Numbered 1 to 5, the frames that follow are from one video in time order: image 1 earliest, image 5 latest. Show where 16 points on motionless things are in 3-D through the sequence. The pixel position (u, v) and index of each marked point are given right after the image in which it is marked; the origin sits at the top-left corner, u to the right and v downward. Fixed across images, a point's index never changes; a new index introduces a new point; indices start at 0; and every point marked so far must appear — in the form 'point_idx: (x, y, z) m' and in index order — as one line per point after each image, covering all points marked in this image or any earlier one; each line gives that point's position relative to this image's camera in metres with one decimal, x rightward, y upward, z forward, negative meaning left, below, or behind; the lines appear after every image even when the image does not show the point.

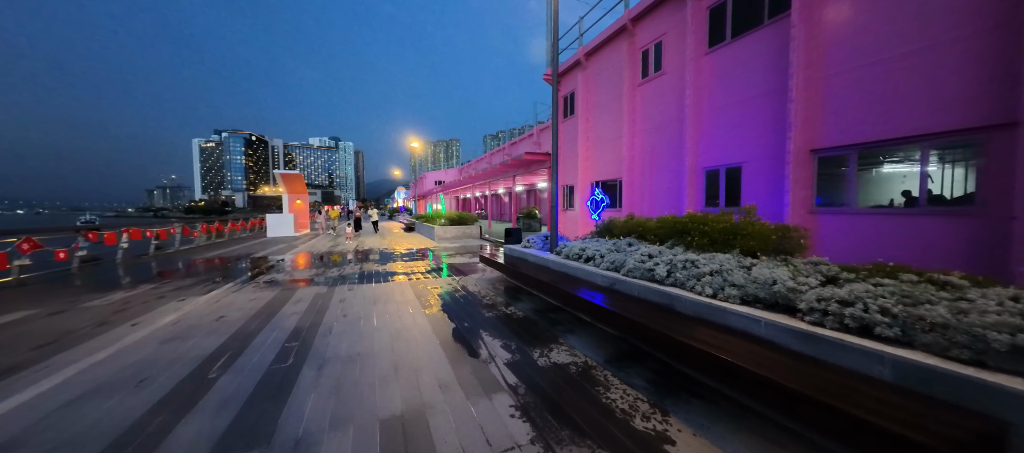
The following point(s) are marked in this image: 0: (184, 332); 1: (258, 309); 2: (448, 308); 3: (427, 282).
0: (-4.4, -1.4, +4.4) m
1: (-4.1, -1.4, +5.3) m
2: (-1.0, -1.3, +5.2) m
3: (-1.8, -1.2, +6.8) m
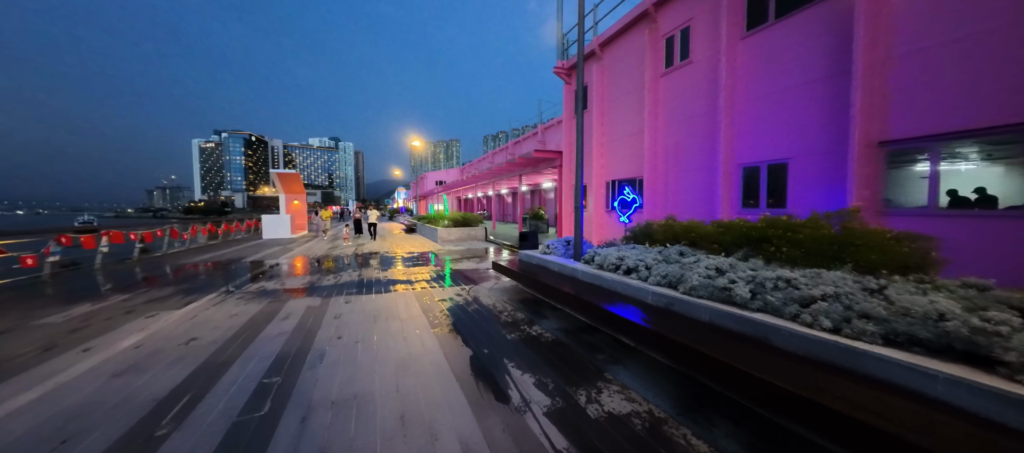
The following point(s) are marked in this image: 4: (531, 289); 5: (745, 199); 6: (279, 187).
0: (-4.1, -1.5, +3.6) m
1: (-3.8, -1.4, +4.5) m
2: (-0.7, -1.4, +4.4) m
3: (-1.5, -1.3, +6.1) m
4: (+0.4, -1.2, +6.0) m
5: (+4.8, +0.6, +6.7) m
6: (-14.1, +2.3, +19.5) m
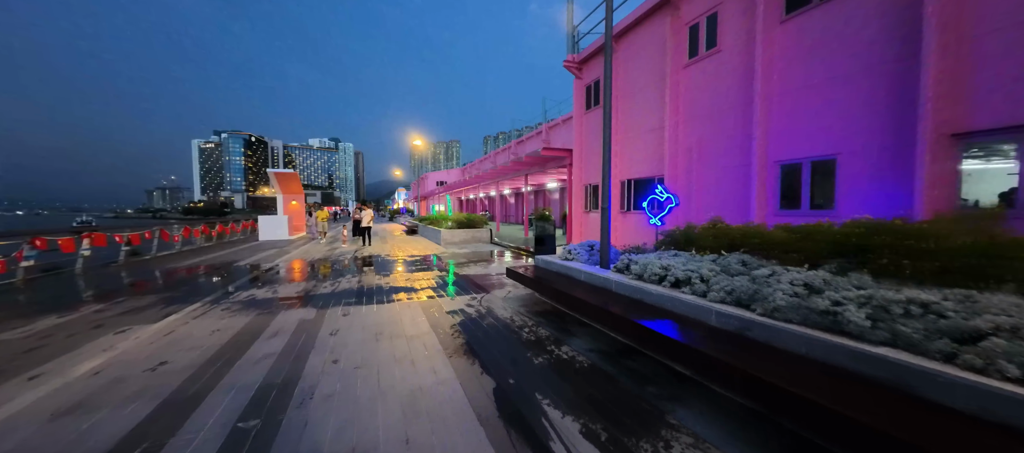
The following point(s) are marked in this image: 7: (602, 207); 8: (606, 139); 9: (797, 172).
0: (-3.8, -1.5, +3.0) m
1: (-3.5, -1.5, +3.9) m
2: (-0.4, -1.4, +3.8) m
3: (-1.2, -1.3, +5.4) m
4: (+0.7, -1.2, +5.4) m
5: (+5.1, +0.5, +6.1) m
6: (-13.8, +2.3, +18.8) m
7: (+1.4, +0.3, +4.9) m
8: (+1.5, +1.3, +5.0) m
9: (+5.2, +1.0, +5.9) m
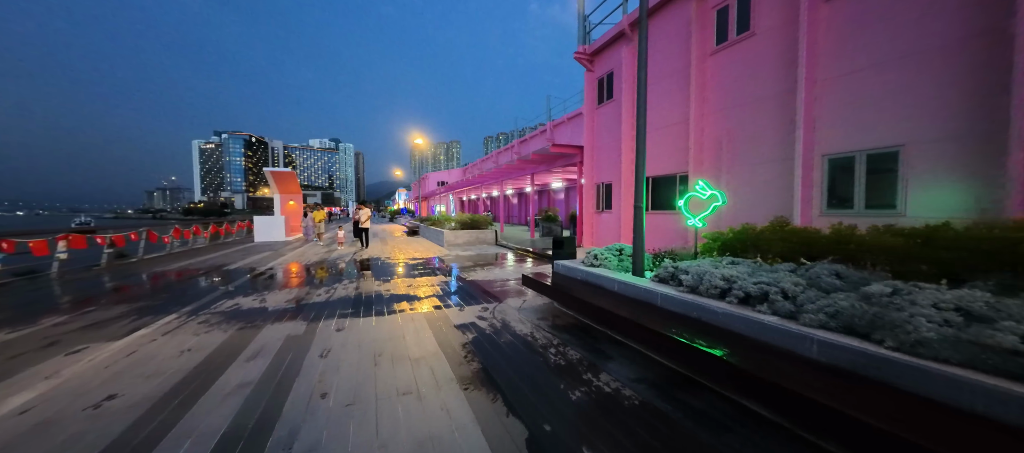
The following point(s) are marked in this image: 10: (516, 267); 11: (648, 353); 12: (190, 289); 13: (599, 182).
0: (-3.6, -1.5, +2.3) m
1: (-3.3, -1.5, +3.2) m
2: (-0.1, -1.4, +3.1) m
3: (-0.9, -1.3, +4.8) m
4: (+0.9, -1.3, +4.8) m
5: (+5.4, +0.5, +5.4) m
6: (-13.5, +2.2, +18.2) m
7: (+1.7, +0.3, +4.3) m
8: (+1.7, +1.3, +4.3) m
9: (+5.5, +1.0, +5.2) m
10: (+0.2, -1.1, +9.1) m
11: (+1.4, -1.3, +3.4) m
12: (-8.4, -1.6, +8.4) m
13: (+3.0, +1.5, +11.2) m
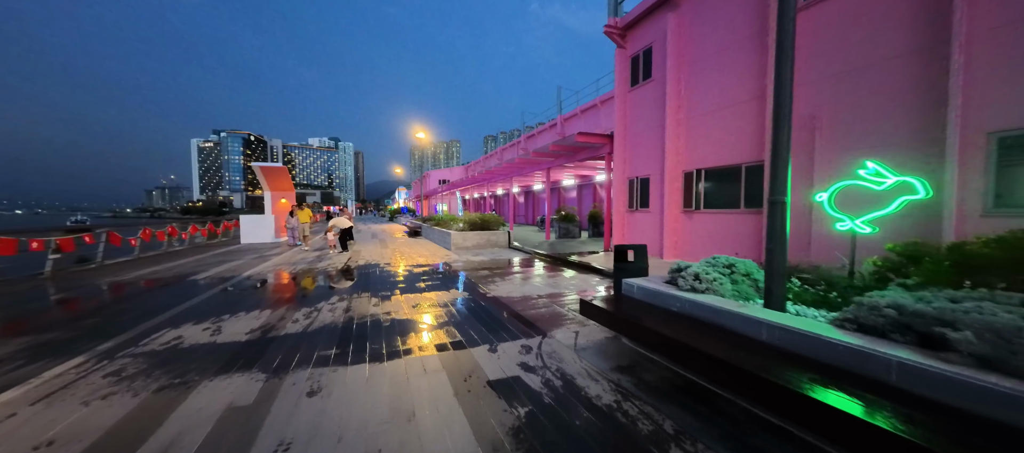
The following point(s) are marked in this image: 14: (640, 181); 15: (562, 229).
0: (-3.0, -1.6, +0.8) m
1: (-2.7, -1.5, +1.7) m
2: (+0.5, -1.5, +1.6) m
3: (-0.4, -1.4, +3.3) m
4: (+1.5, -1.3, +3.2) m
5: (+6.0, +0.4, +3.9) m
6: (-12.9, +2.2, +16.7) m
7: (+2.2, +0.2, +2.8) m
8: (+2.3, +1.3, +2.8) m
9: (+6.1, +0.9, +3.7) m
10: (+0.7, -1.2, +7.6) m
11: (+2.0, -1.4, +1.9) m
12: (-7.8, -1.7, +6.8) m
13: (+3.6, +1.5, +9.7) m
14: (+3.7, +1.3, +9.4) m
15: (+2.3, -0.1, +14.6) m
